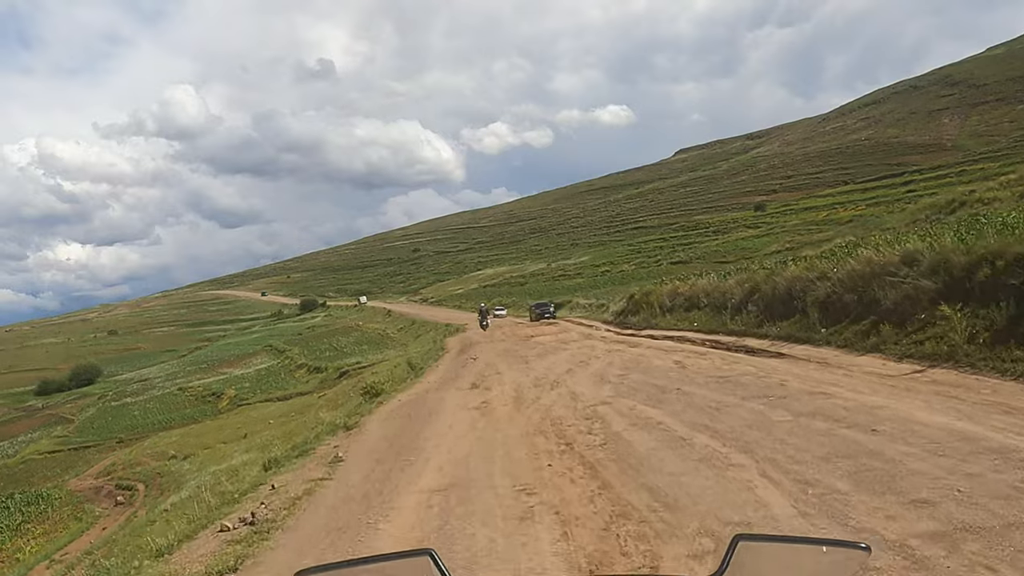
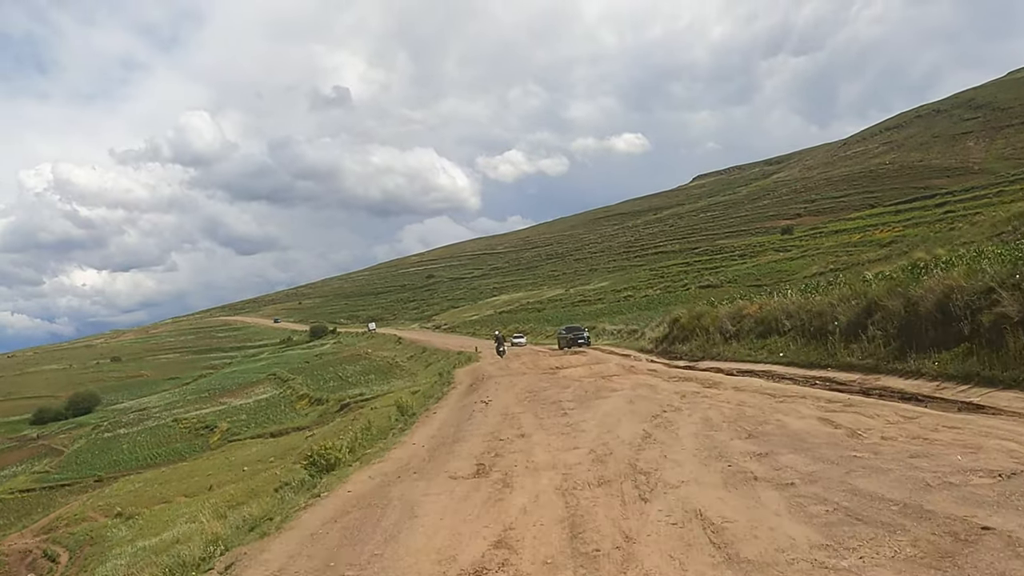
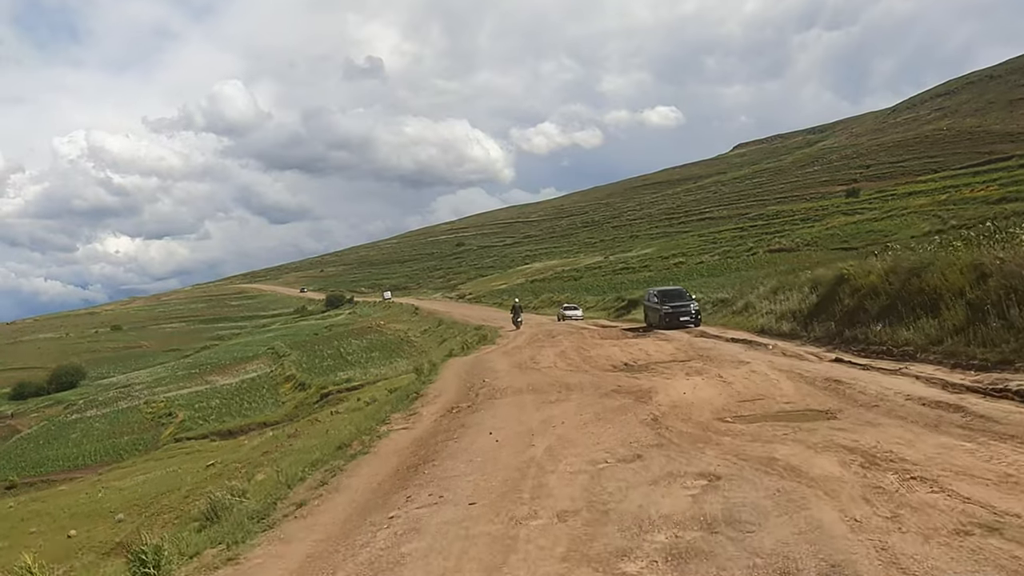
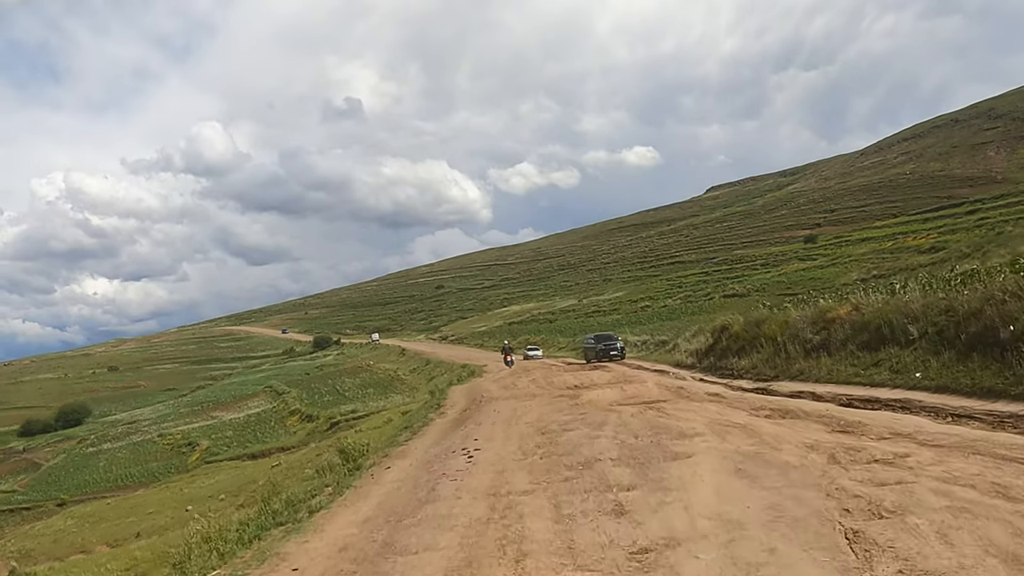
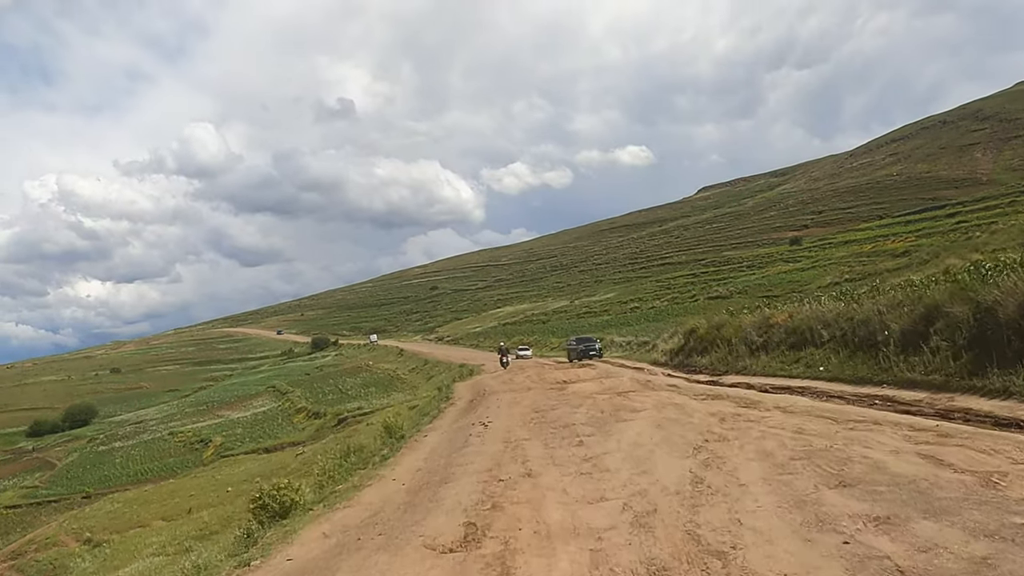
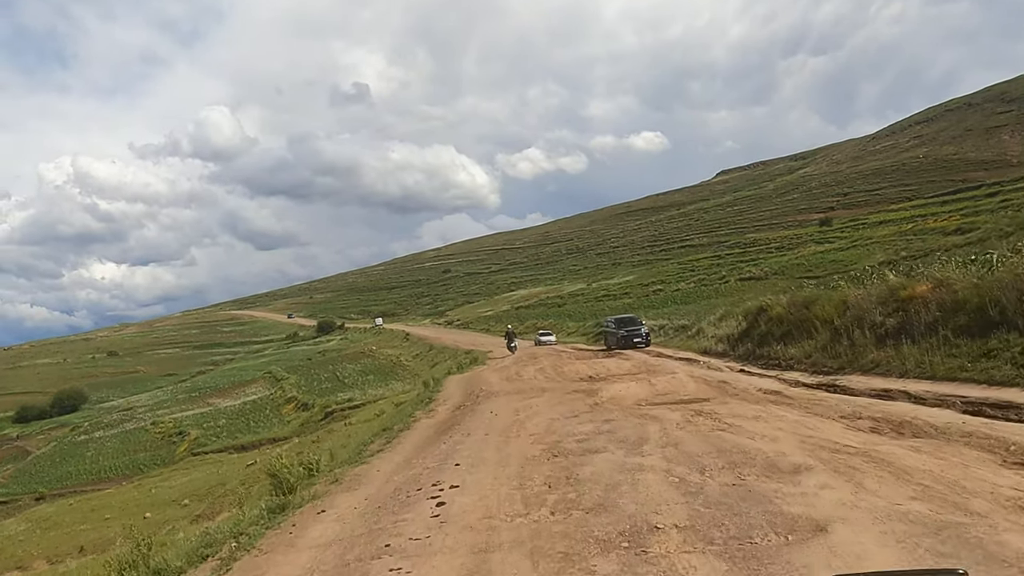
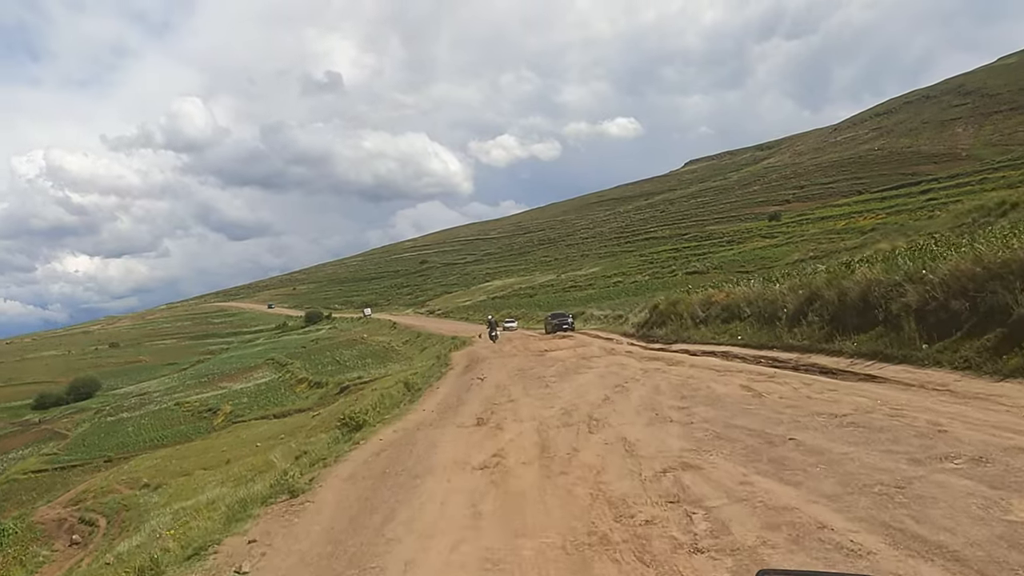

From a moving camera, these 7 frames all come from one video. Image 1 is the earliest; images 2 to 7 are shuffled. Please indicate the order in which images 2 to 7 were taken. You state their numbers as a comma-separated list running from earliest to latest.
7, 2, 5, 4, 6, 3
